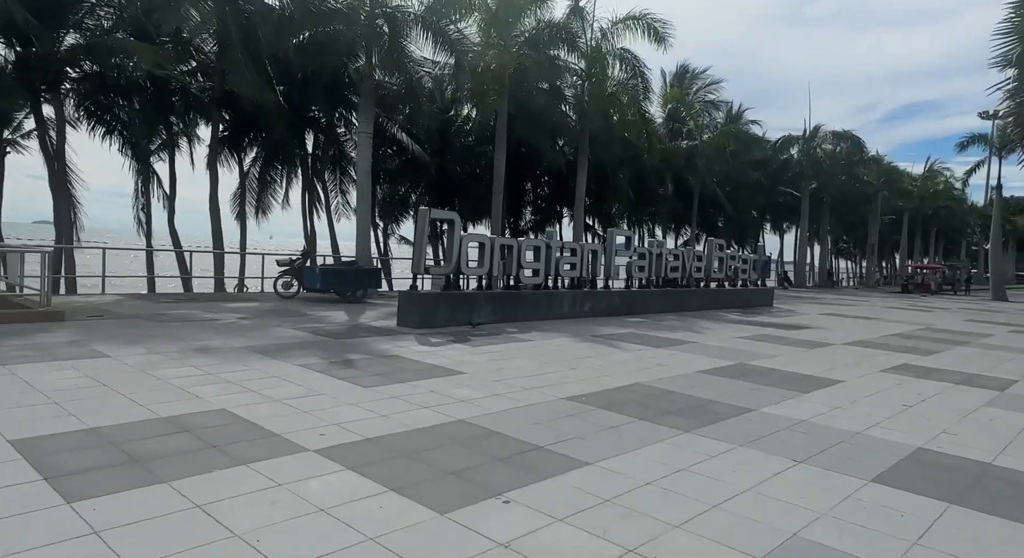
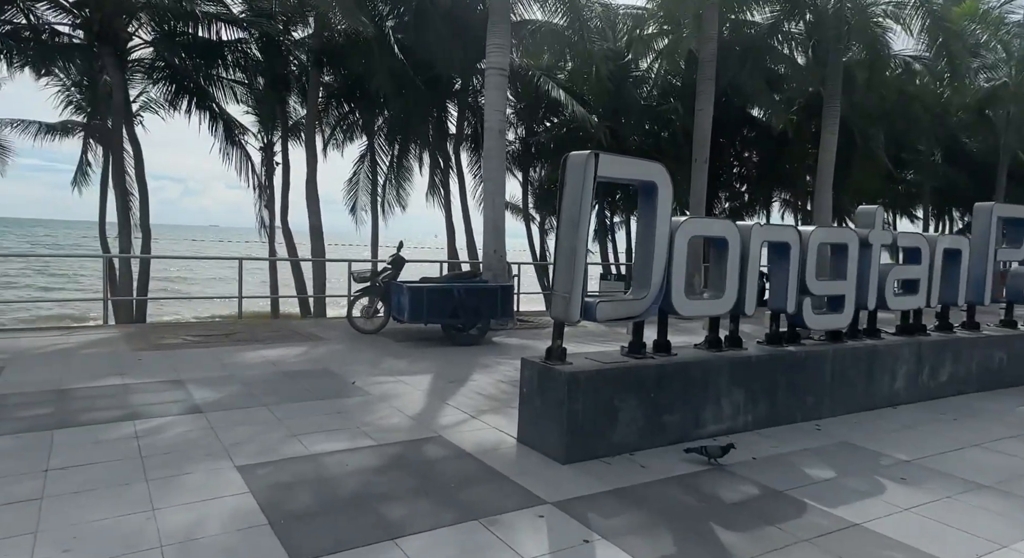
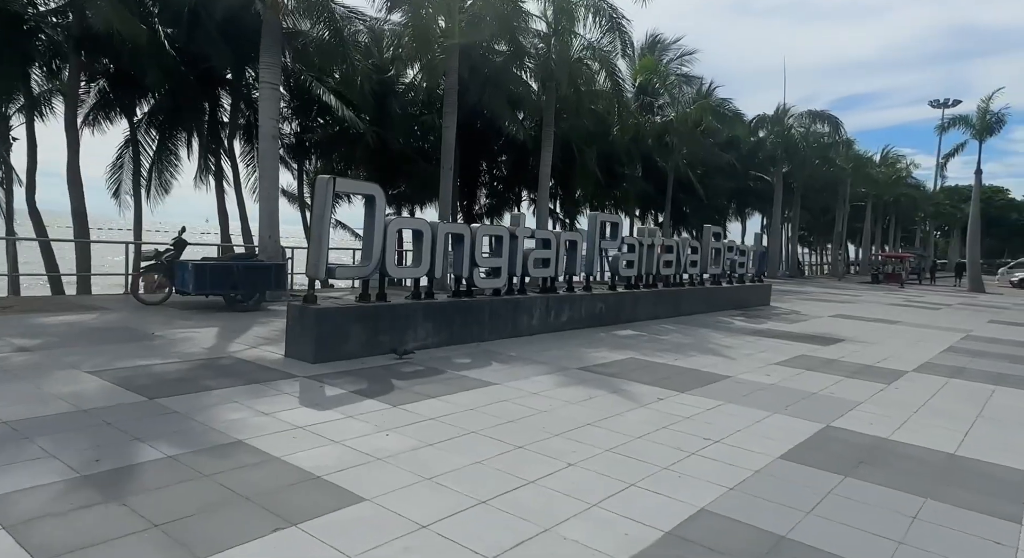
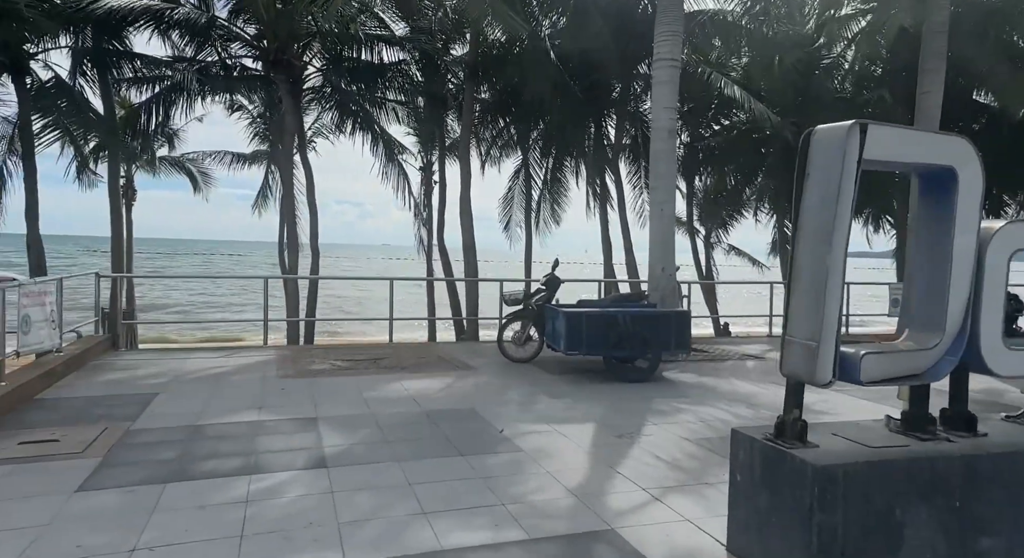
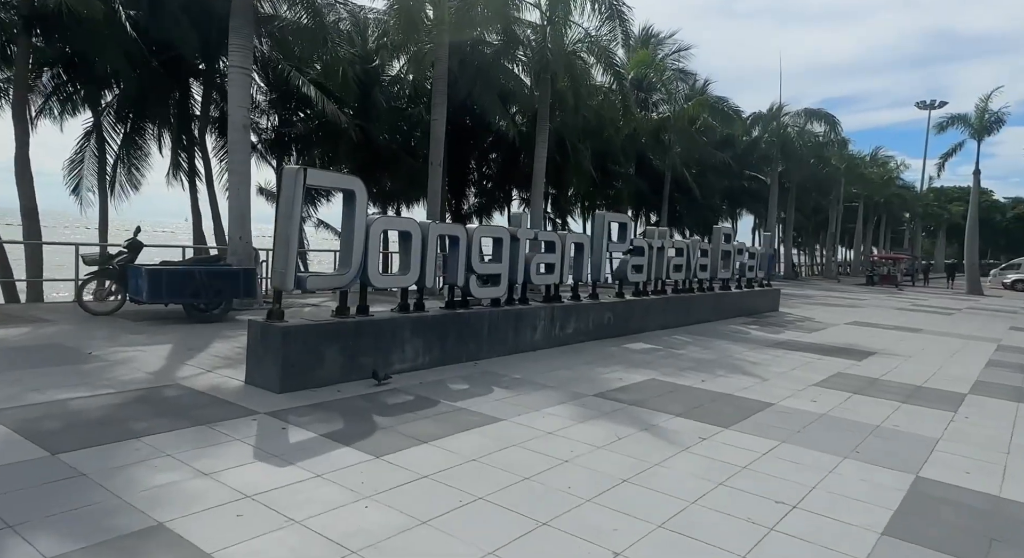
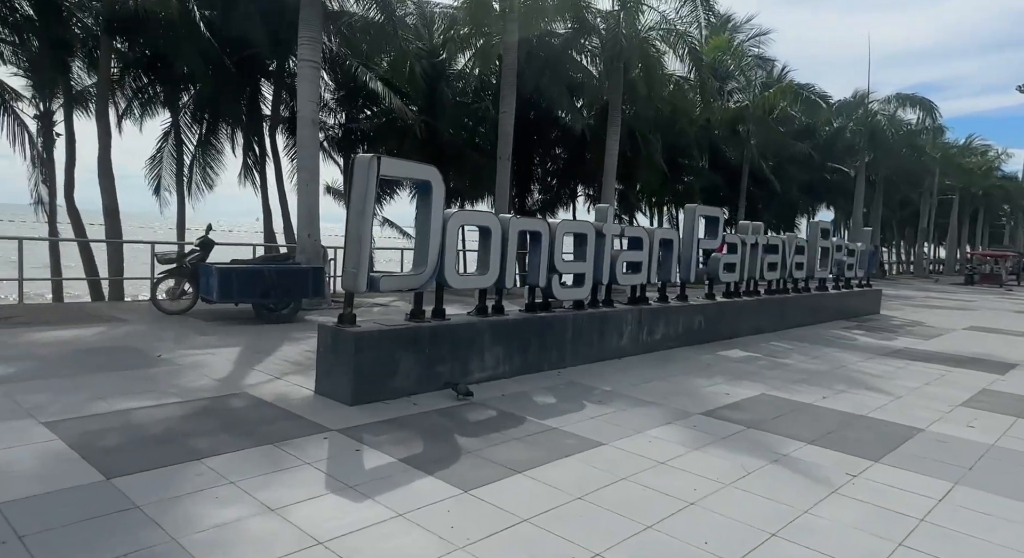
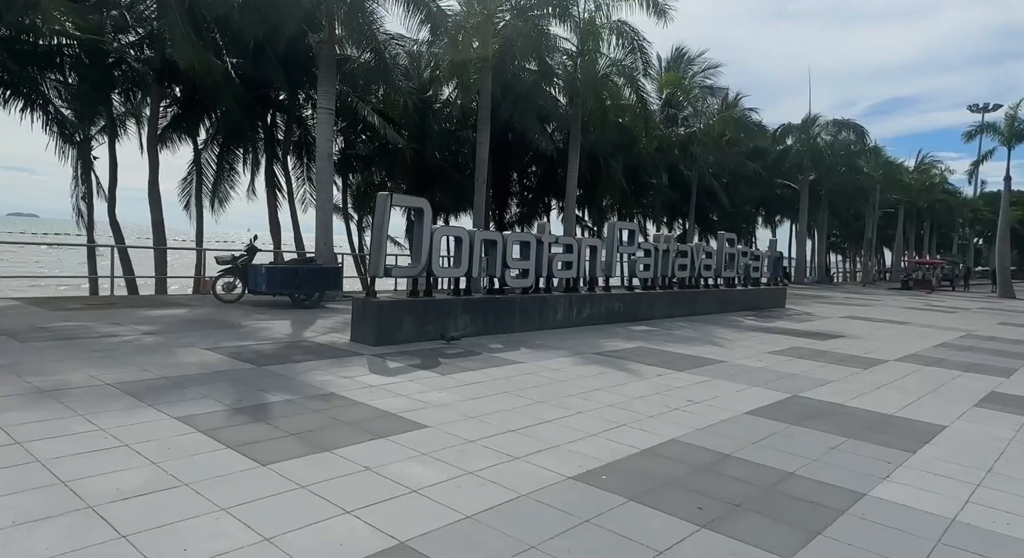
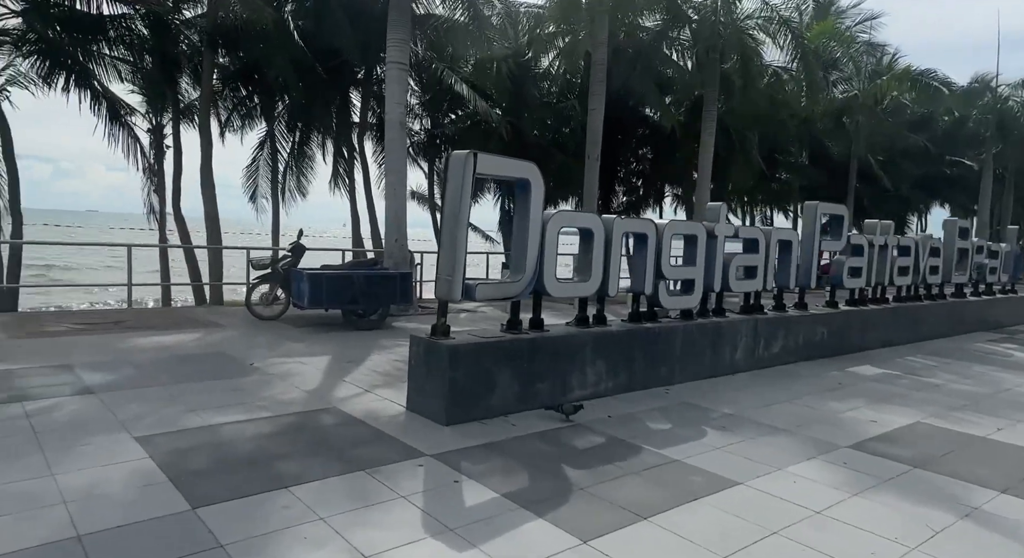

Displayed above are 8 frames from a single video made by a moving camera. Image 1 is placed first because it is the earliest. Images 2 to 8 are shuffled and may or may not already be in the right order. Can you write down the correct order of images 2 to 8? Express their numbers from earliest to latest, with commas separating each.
7, 3, 5, 6, 8, 2, 4
